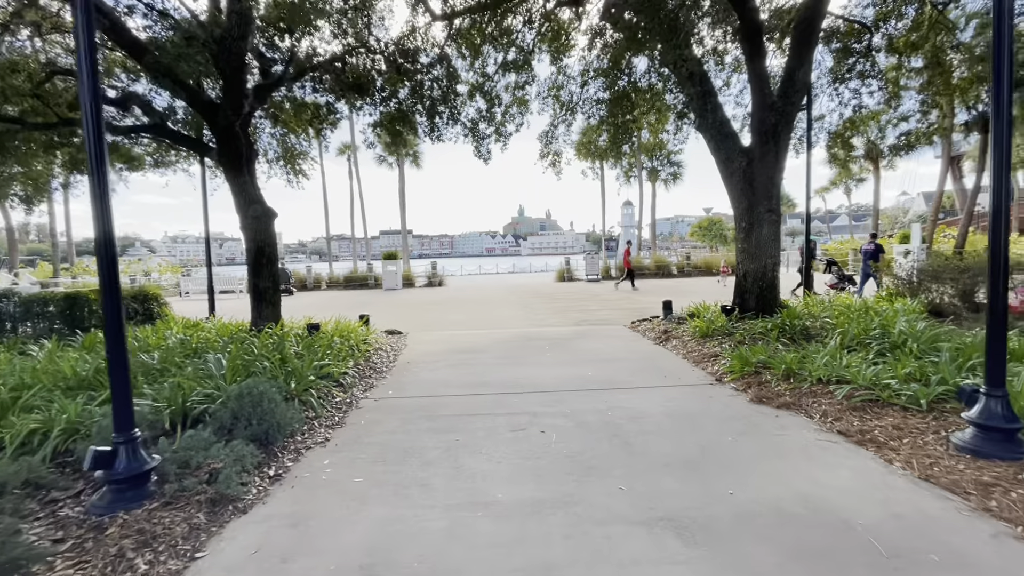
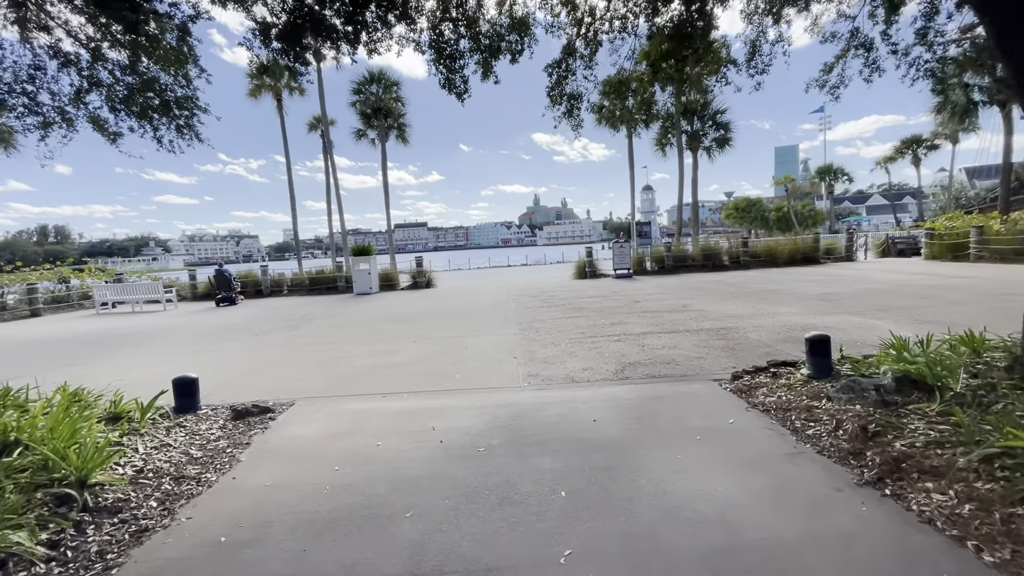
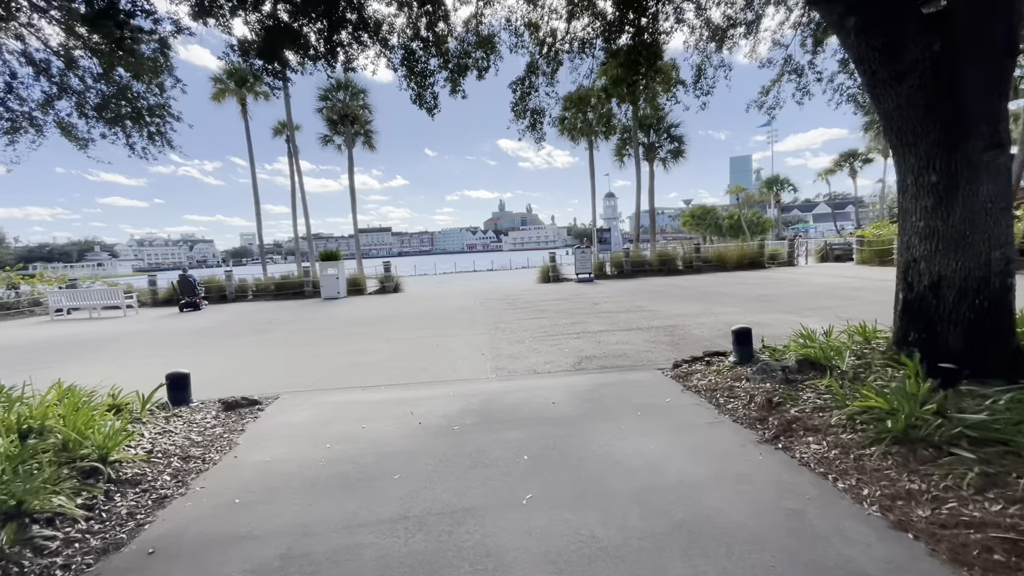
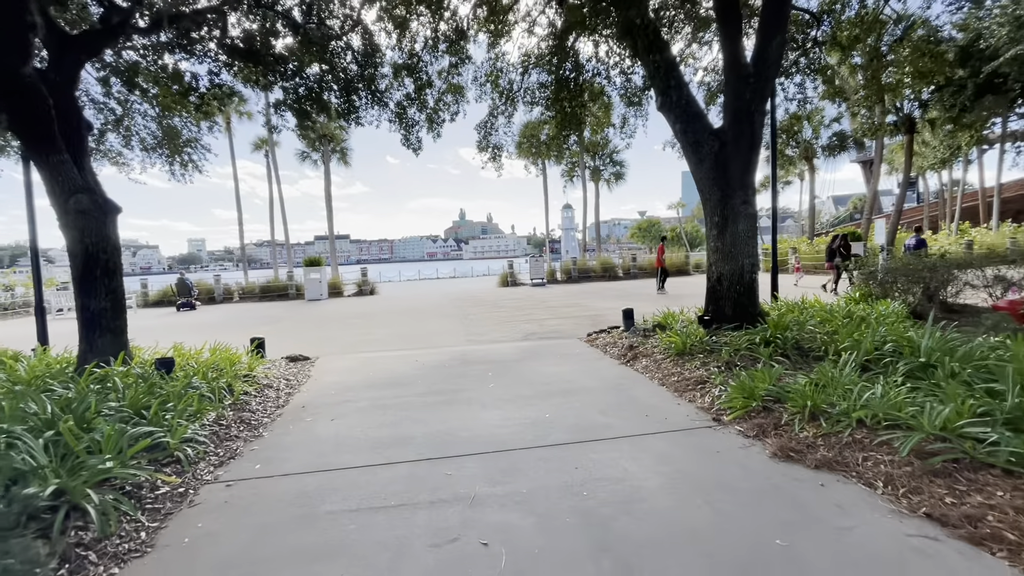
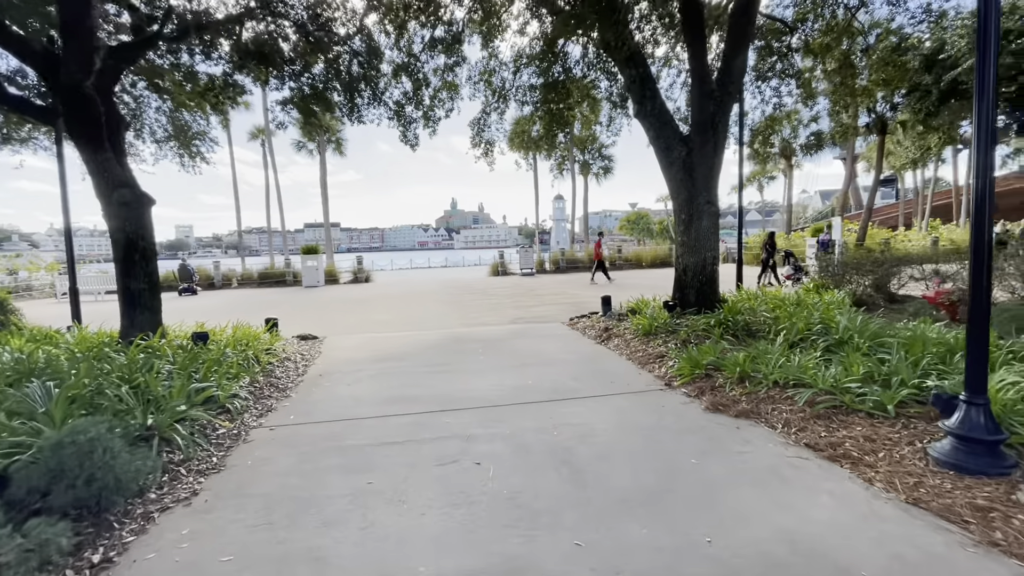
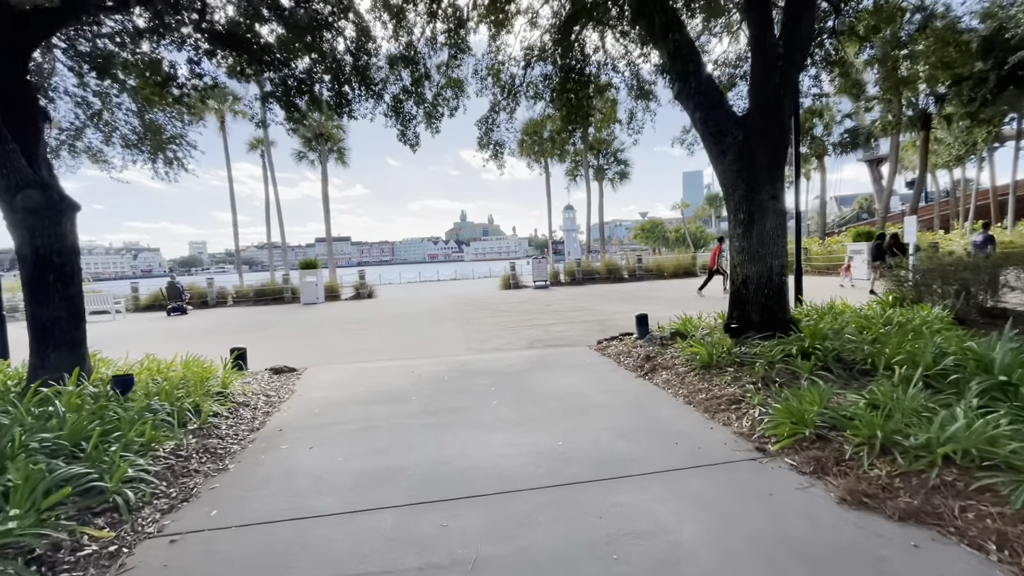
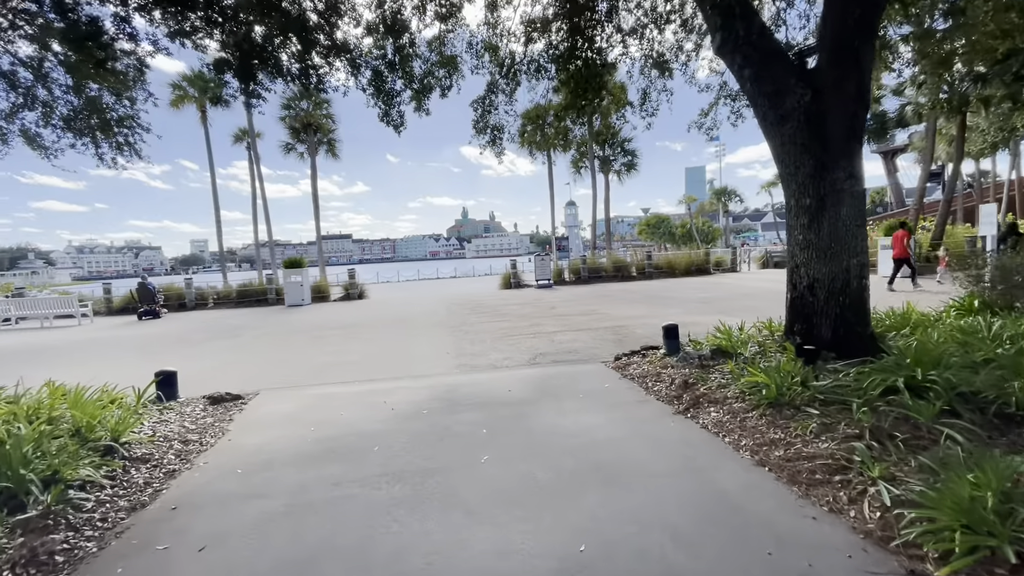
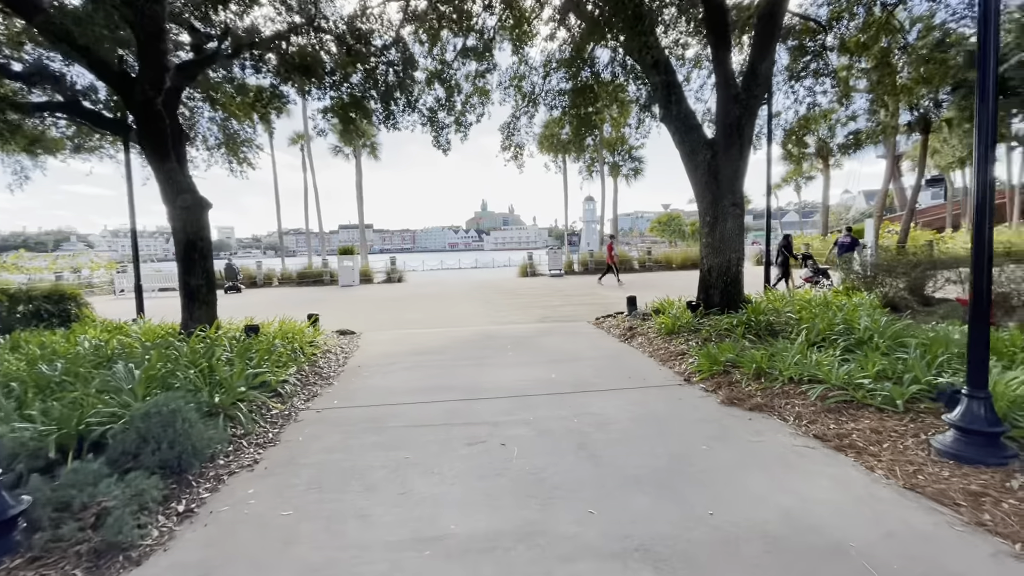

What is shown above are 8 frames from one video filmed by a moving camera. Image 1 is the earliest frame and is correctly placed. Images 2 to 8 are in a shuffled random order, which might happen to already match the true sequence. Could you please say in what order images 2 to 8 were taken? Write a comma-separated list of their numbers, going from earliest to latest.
8, 5, 4, 6, 7, 3, 2
